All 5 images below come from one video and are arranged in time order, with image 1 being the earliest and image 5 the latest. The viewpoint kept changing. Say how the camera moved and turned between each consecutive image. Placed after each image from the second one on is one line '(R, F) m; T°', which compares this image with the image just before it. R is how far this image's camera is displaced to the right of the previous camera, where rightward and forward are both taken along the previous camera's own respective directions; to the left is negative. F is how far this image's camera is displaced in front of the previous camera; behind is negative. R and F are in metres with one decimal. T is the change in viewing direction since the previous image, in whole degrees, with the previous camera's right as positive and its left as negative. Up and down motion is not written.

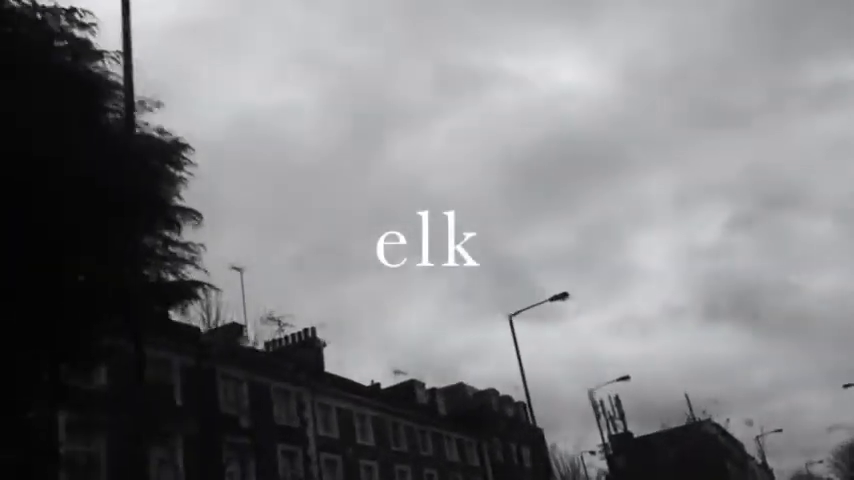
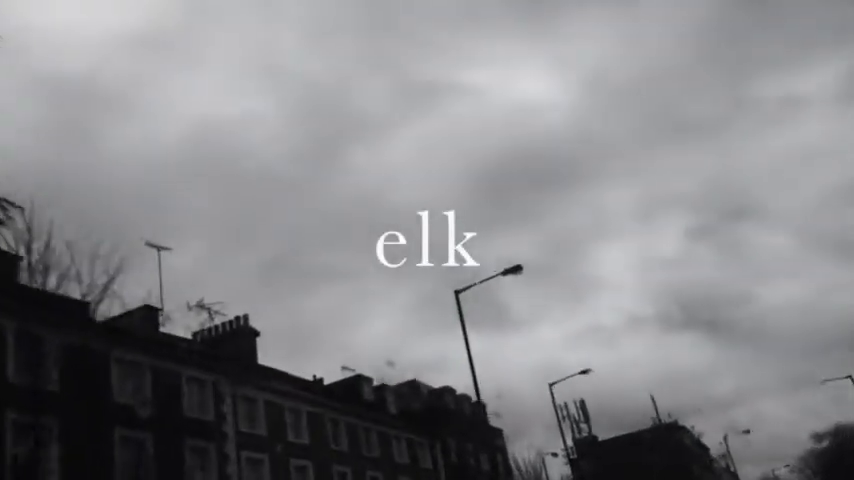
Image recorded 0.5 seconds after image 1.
(+1.2, +4.0) m; +2°
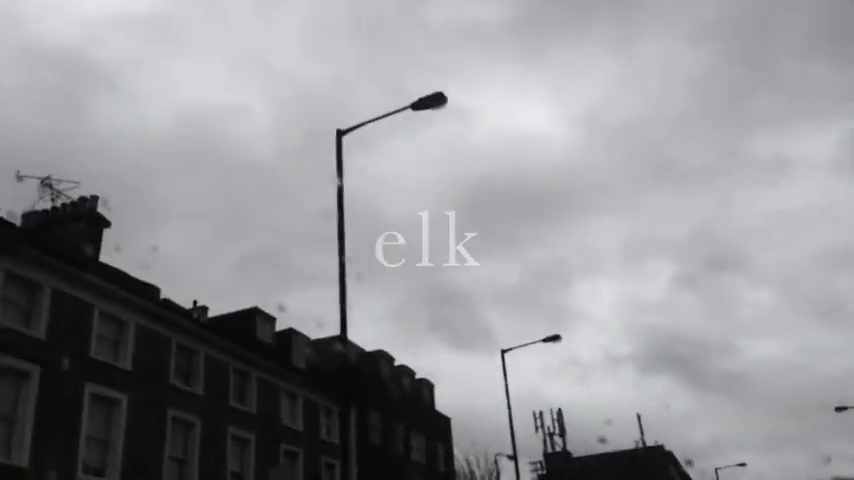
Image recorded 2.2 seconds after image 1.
(+3.2, +11.5) m; 0°
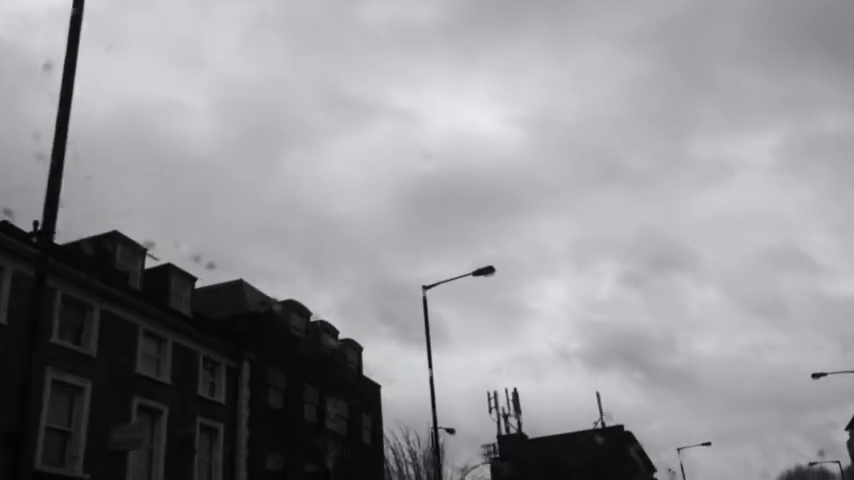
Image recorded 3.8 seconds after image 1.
(+2.3, +6.4) m; +2°
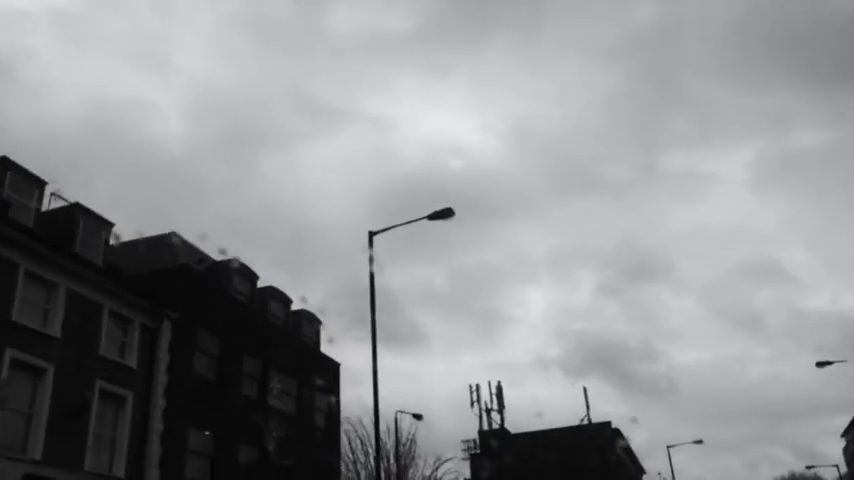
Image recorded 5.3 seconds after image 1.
(+1.3, +4.5) m; +1°
